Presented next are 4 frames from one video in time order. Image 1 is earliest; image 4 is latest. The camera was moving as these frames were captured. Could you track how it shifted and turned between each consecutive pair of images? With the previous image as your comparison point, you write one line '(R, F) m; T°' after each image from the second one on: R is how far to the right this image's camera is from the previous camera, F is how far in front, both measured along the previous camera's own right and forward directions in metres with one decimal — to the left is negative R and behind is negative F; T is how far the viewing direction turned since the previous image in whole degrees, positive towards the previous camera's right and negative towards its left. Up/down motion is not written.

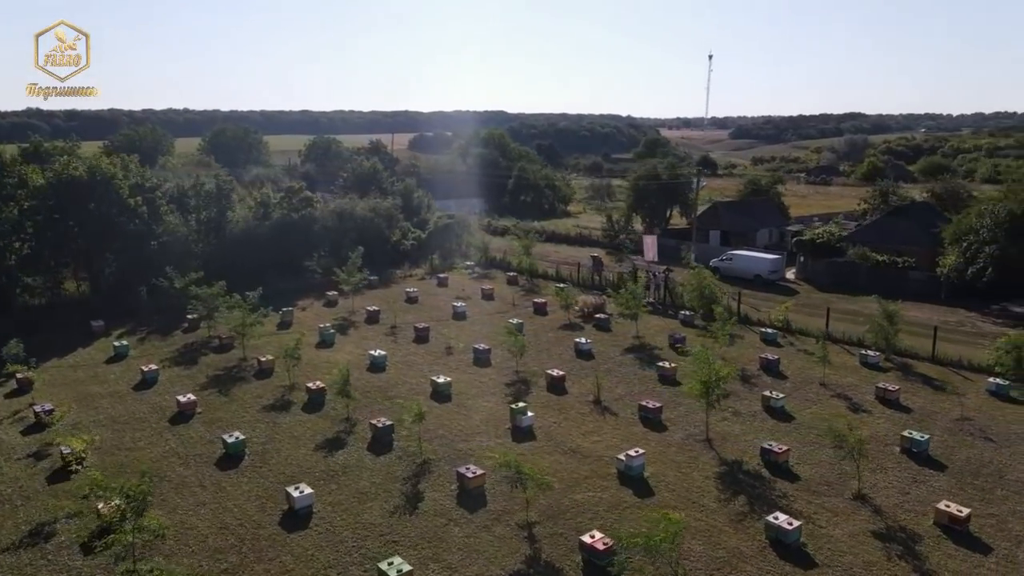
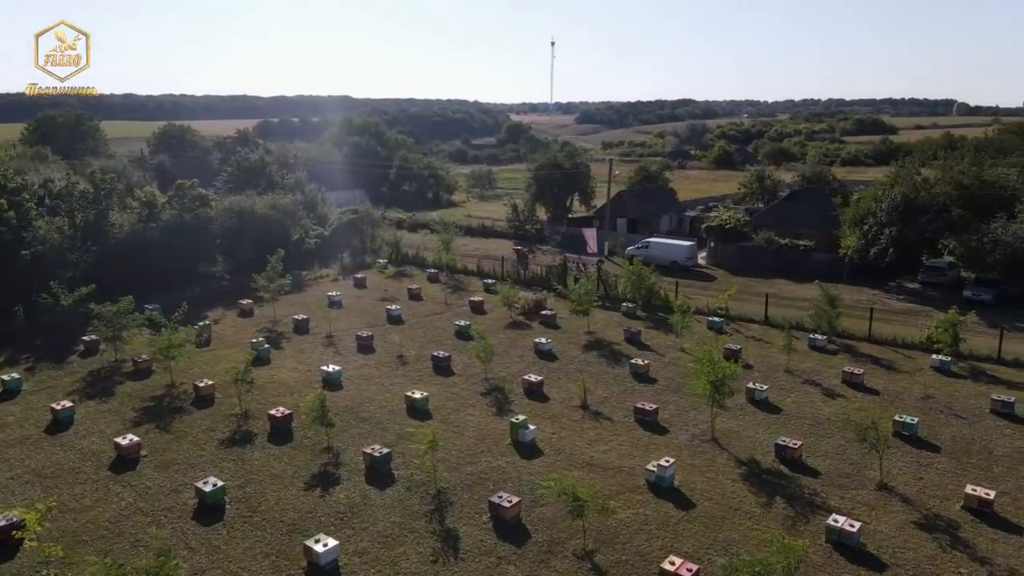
(-2.9, +1.3) m; +11°
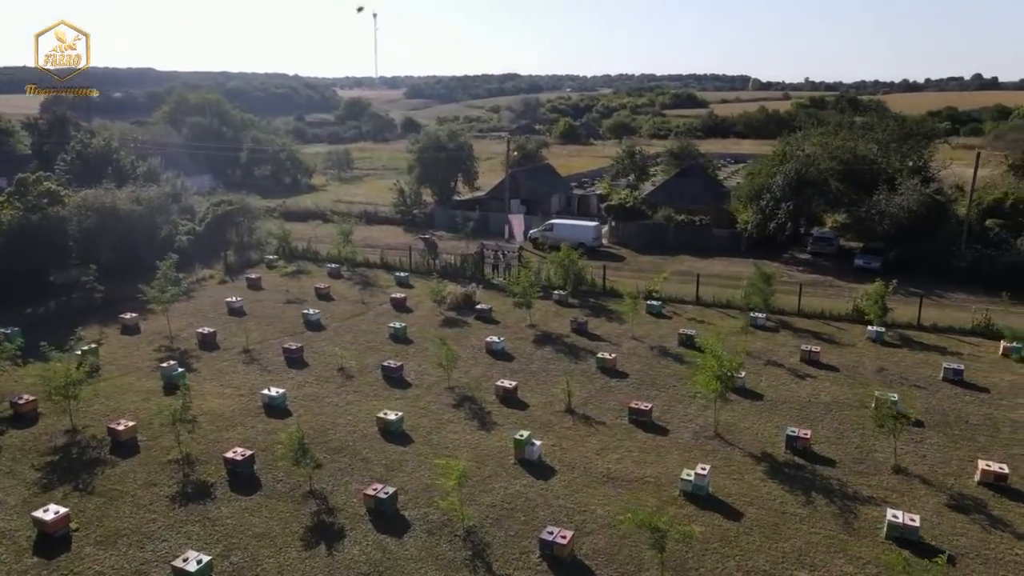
(-3.0, +1.8) m; +13°
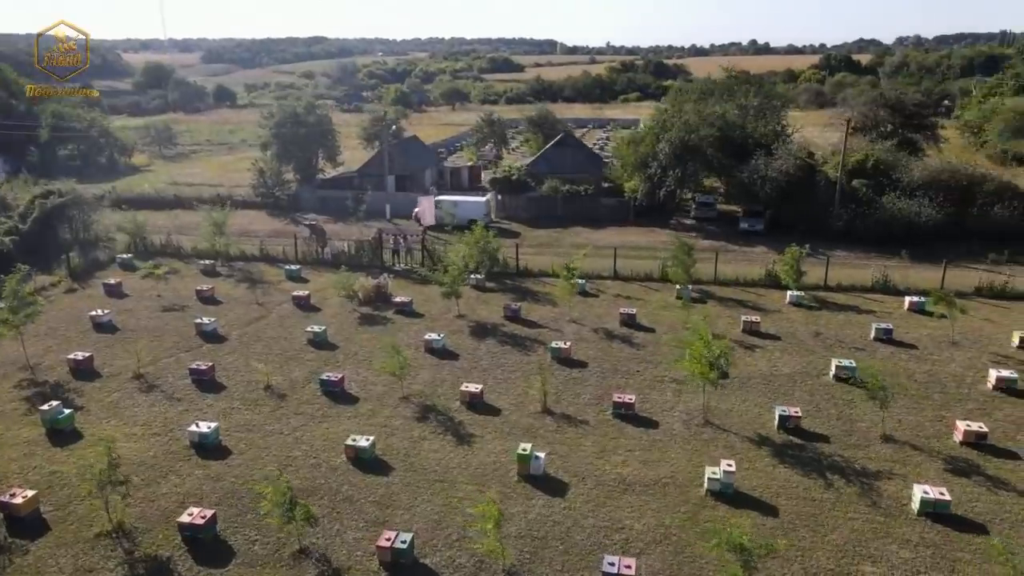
(-2.8, +1.8) m; +13°
